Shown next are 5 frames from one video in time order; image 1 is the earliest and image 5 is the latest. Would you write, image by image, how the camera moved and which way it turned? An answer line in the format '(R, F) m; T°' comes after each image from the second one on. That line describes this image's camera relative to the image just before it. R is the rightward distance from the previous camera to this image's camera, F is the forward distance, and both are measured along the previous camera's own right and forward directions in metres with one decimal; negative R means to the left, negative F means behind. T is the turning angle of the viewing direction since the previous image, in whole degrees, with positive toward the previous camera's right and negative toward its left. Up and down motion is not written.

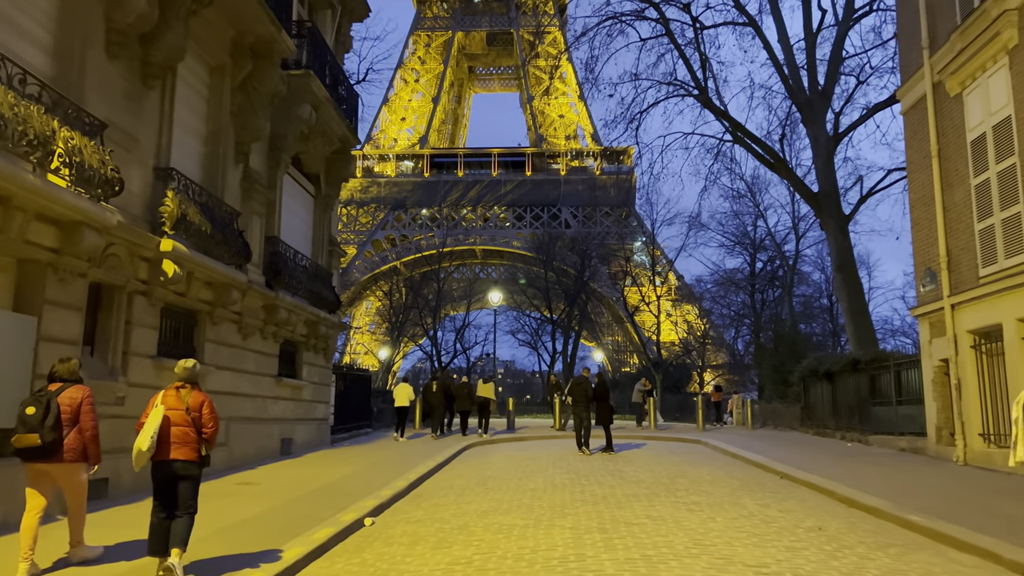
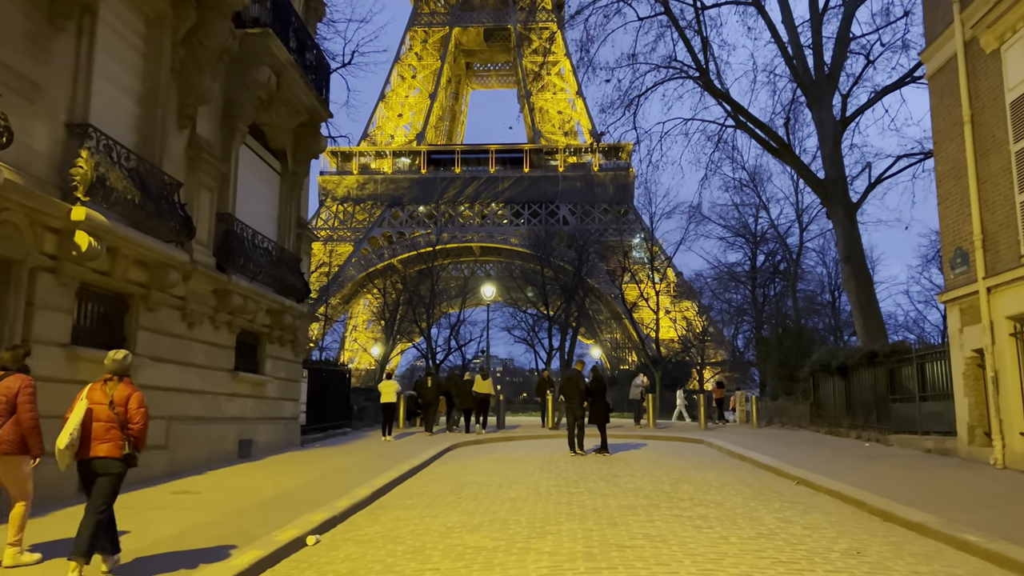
(+0.3, +1.6) m; 0°
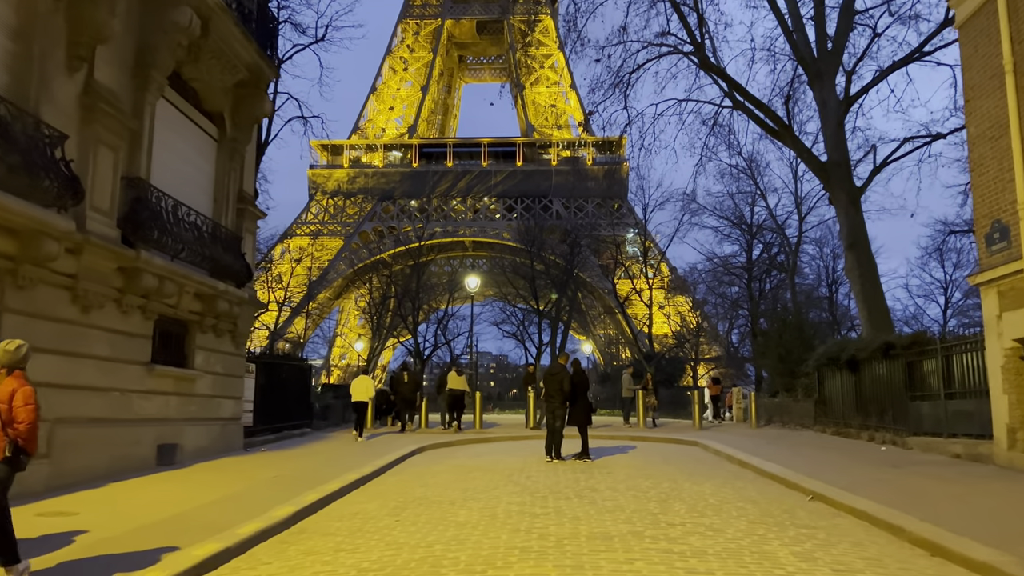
(+0.5, +2.0) m; 0°
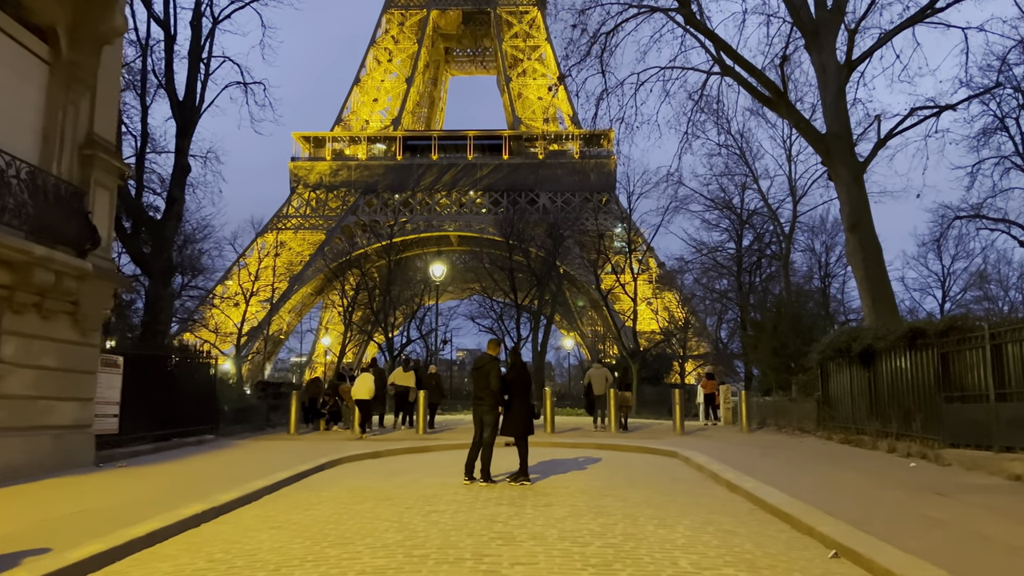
(+1.0, +3.2) m; +1°
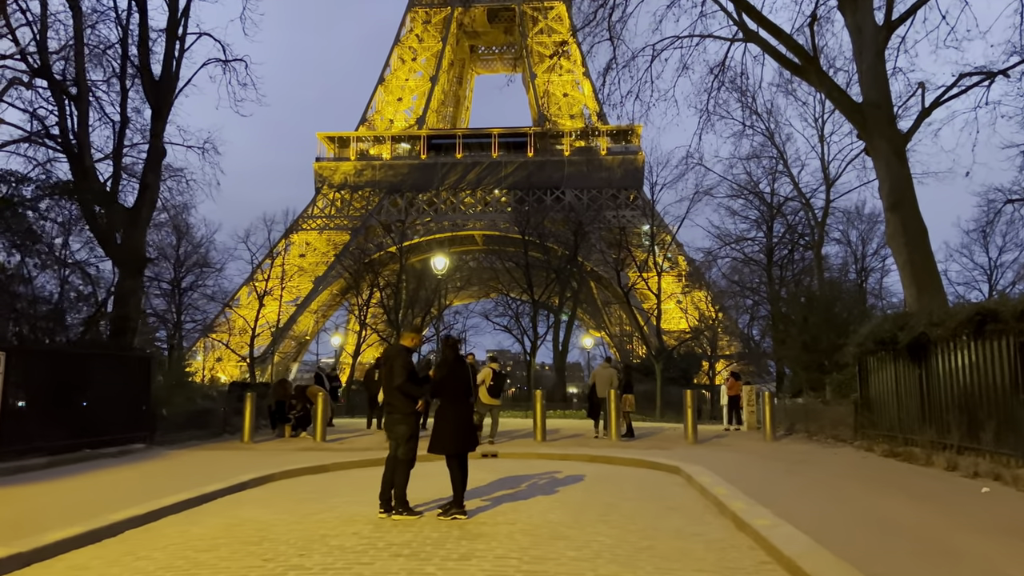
(+1.0, +2.5) m; -2°
